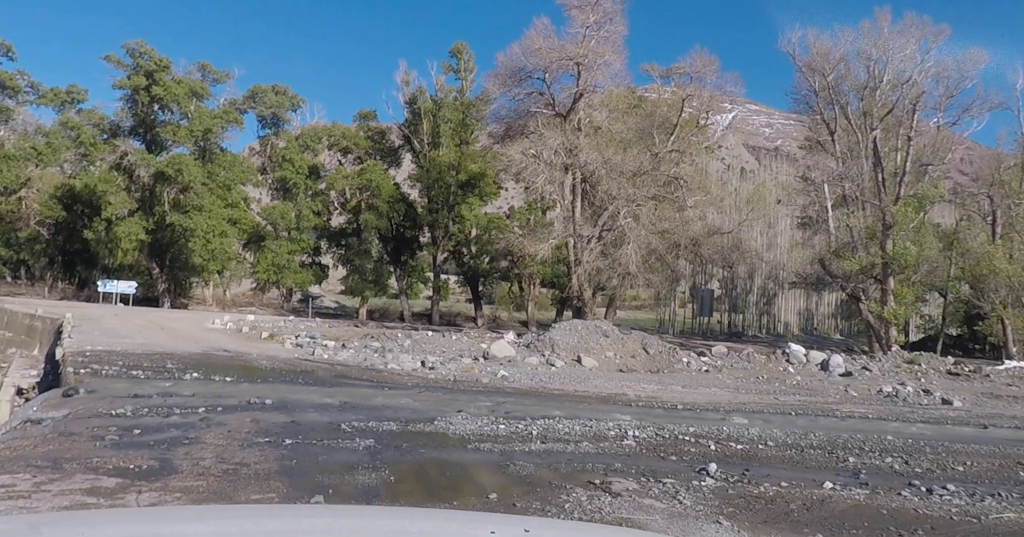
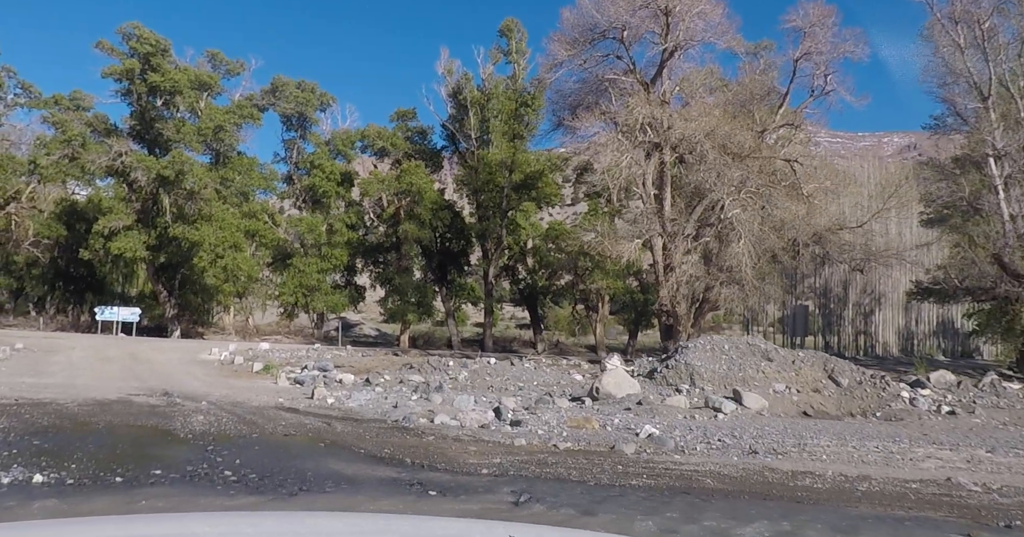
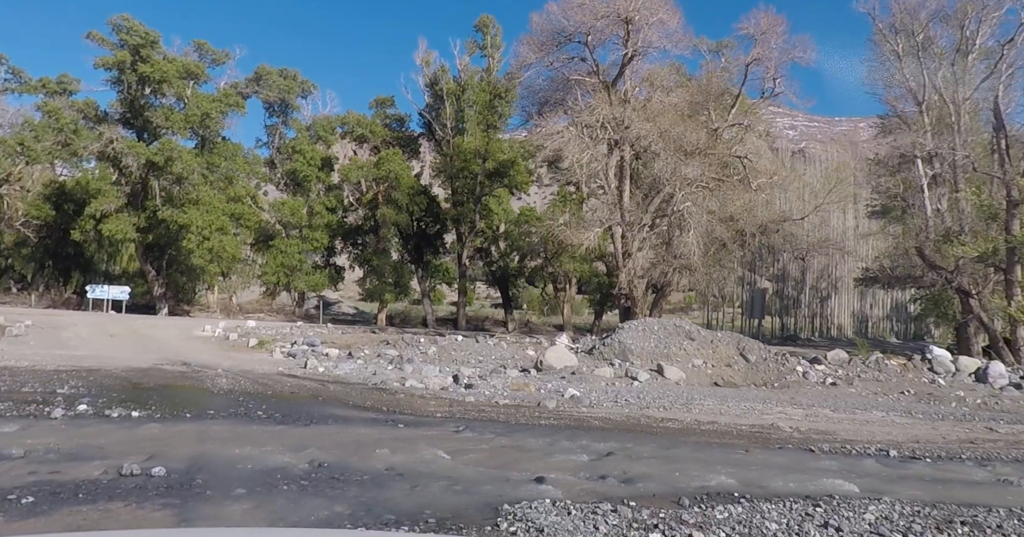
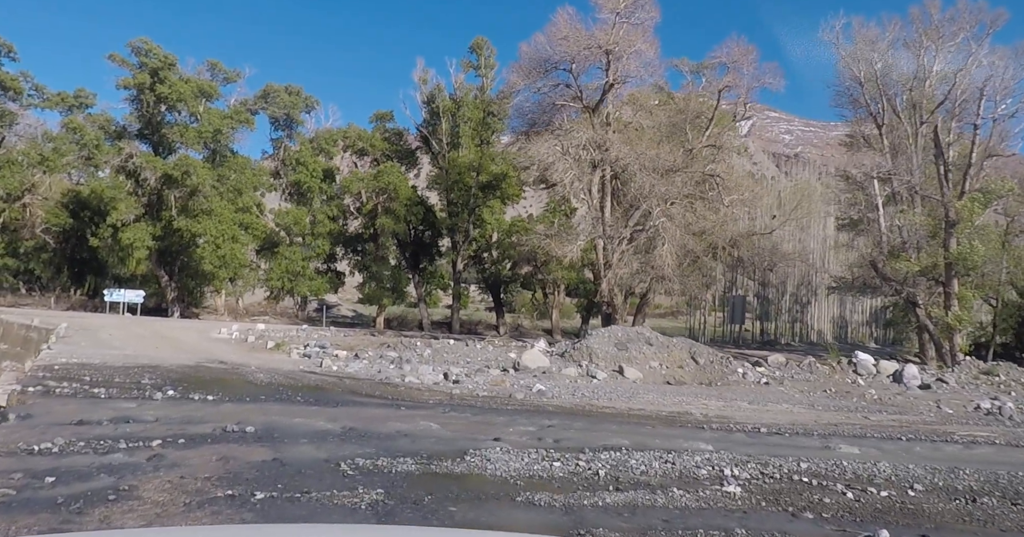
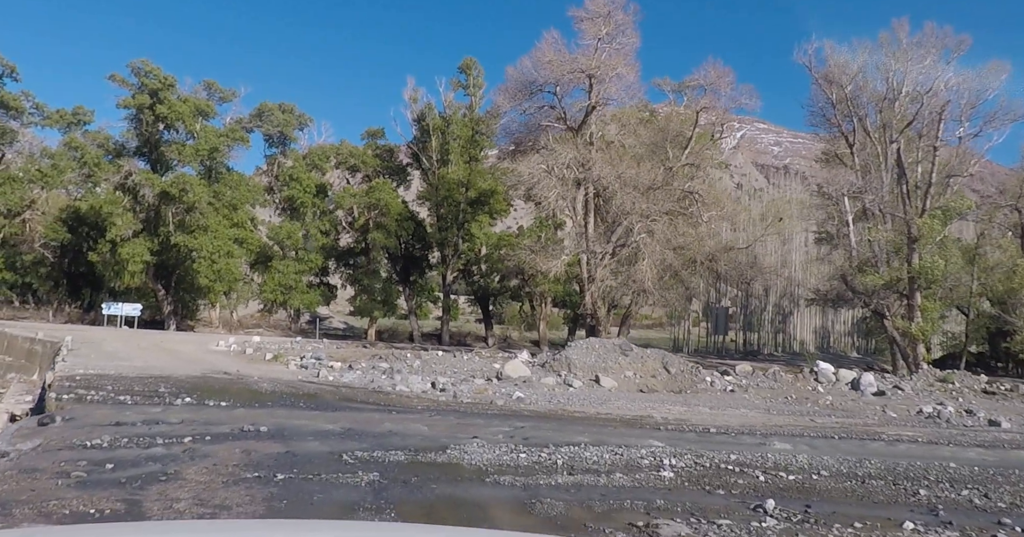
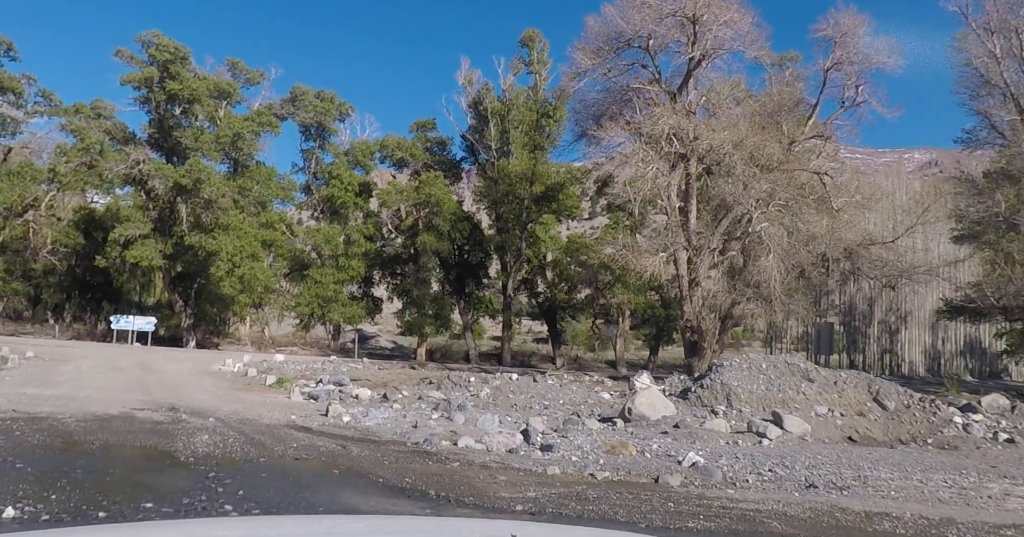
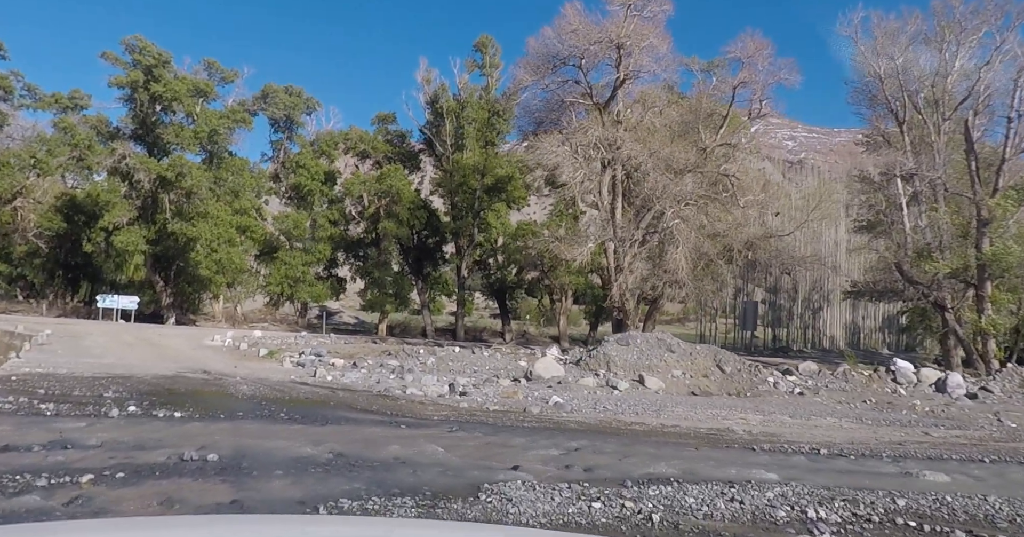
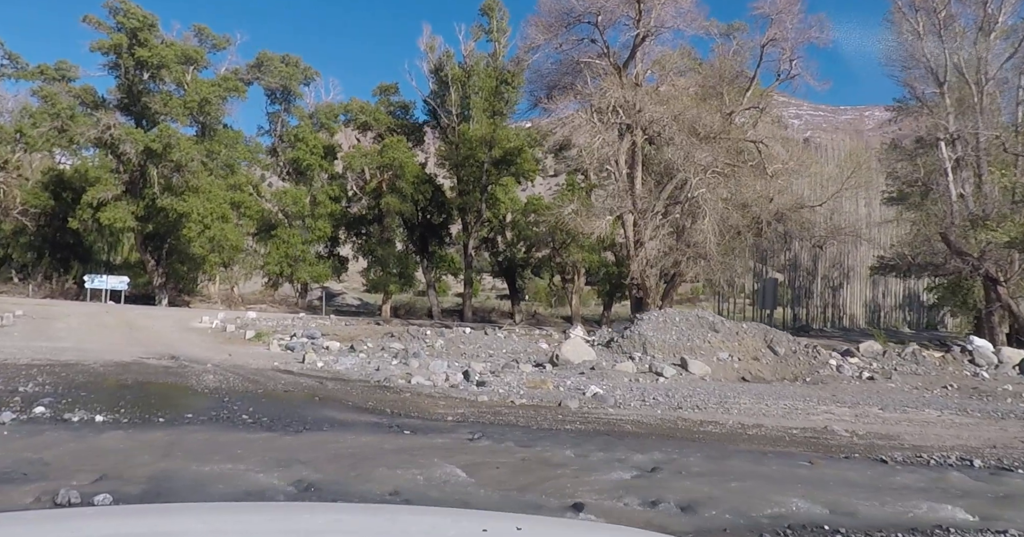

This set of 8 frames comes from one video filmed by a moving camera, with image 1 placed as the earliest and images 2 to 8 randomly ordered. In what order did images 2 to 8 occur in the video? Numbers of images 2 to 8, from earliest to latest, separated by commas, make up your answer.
5, 4, 7, 3, 8, 2, 6
